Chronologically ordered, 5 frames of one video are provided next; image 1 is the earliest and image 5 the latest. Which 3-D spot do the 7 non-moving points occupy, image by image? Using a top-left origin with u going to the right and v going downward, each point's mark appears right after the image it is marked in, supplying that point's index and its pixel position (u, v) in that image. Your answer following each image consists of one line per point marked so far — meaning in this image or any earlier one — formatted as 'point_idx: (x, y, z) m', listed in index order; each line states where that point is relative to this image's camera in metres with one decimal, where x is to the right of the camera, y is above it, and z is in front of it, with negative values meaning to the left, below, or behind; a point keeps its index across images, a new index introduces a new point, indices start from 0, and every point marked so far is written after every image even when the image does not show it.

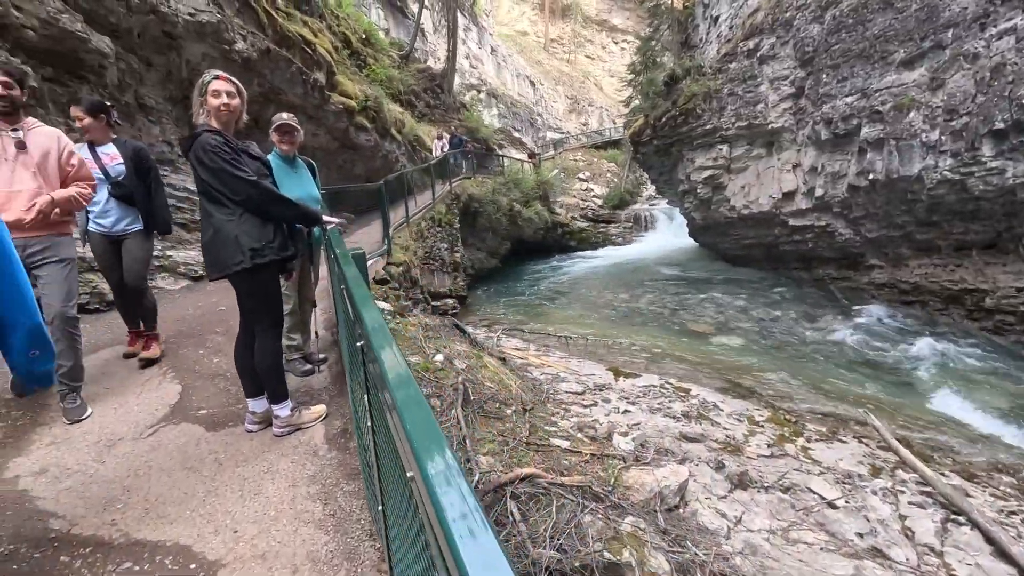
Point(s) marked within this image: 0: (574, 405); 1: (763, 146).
0: (+0.8, -1.5, +6.8) m
1: (+7.9, +4.5, +16.9) m
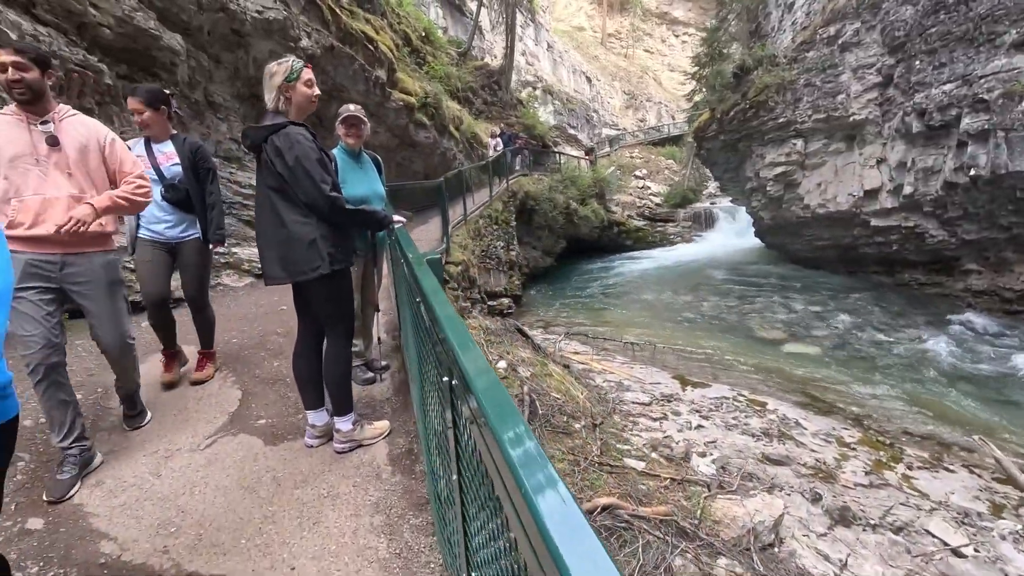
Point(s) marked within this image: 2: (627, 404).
0: (+1.5, -1.5, +6.4) m
1: (+9.7, +4.3, +15.7) m
2: (+1.5, -1.5, +6.9) m
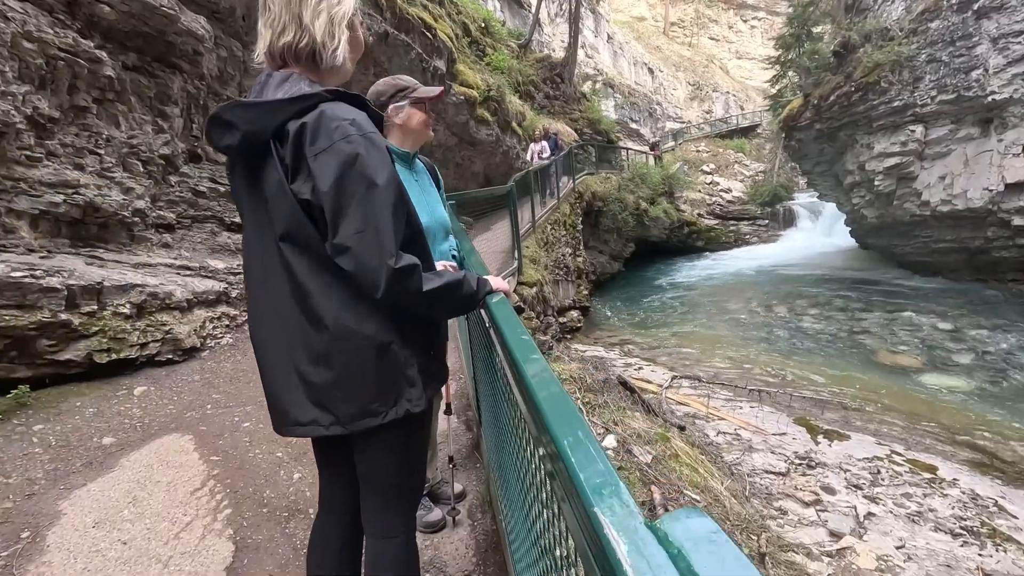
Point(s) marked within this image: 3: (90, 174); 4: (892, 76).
0: (+2.5, -1.9, +4.7) m
1: (+11.5, +4.0, +13.2) m
2: (+2.4, -1.9, +5.2) m
3: (-3.3, +0.9, +4.2) m
4: (+9.5, +5.3, +13.4) m
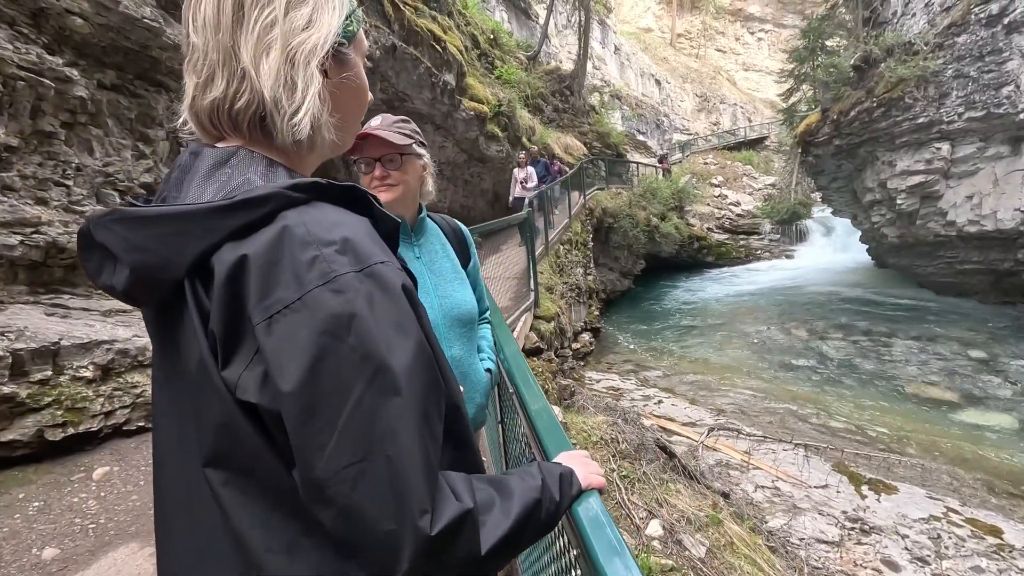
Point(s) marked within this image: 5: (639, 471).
0: (+2.6, -2.3, +4.1) m
1: (+11.8, +3.4, +12.6) m
2: (+2.6, -2.3, +4.6) m
3: (-3.1, +0.5, +3.6) m
4: (+9.8, +4.7, +12.9) m
5: (+0.9, -1.3, +4.0) m
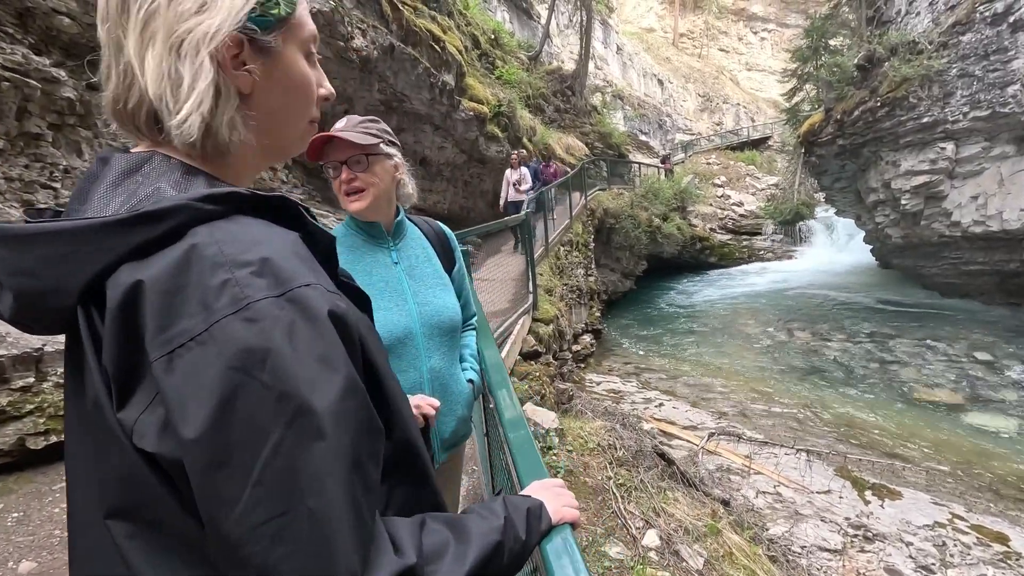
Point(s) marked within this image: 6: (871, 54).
0: (+2.6, -2.3, +4.0) m
1: (+11.8, +3.4, +12.5) m
2: (+2.6, -2.3, +4.5) m
3: (-3.2, +0.5, +3.6) m
4: (+9.8, +4.7, +12.7) m
5: (+0.9, -1.4, +3.9) m
6: (+9.5, +6.2, +14.2) m
